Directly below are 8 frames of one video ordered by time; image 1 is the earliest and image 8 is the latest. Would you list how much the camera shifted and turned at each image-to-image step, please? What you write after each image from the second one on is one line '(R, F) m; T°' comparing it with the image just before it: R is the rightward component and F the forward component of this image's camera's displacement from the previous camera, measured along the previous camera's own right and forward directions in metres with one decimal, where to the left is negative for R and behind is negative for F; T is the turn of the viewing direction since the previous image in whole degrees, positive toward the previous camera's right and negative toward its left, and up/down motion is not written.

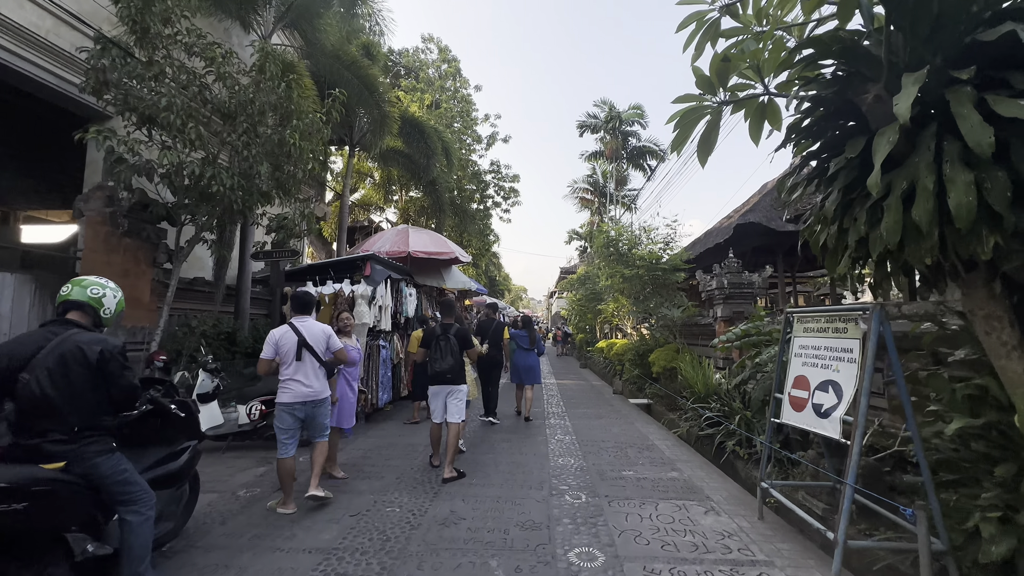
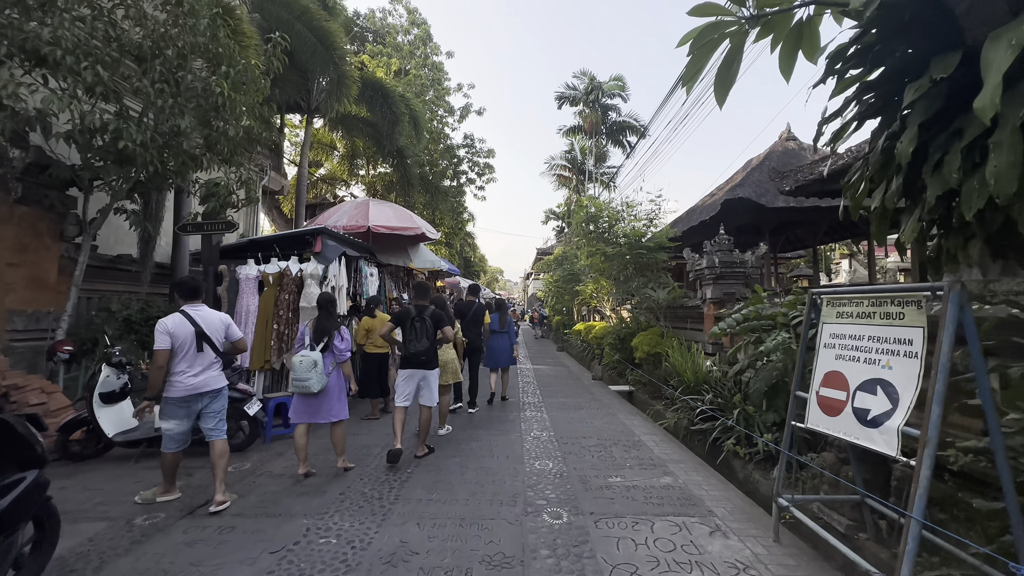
(+0.1, +0.8) m; +3°
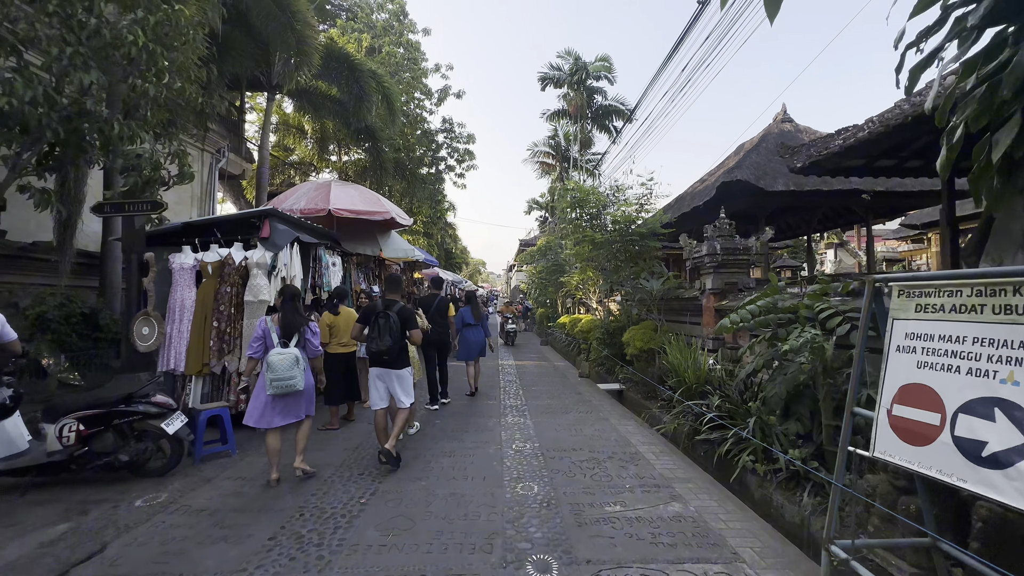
(+0.1, +0.8) m; +2°
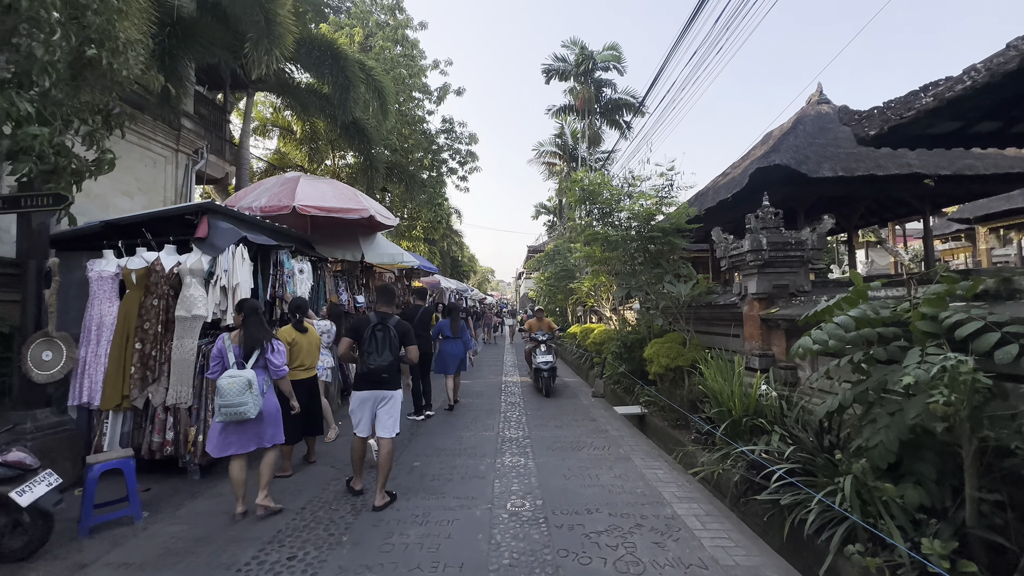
(+0.2, +1.2) m; -1°
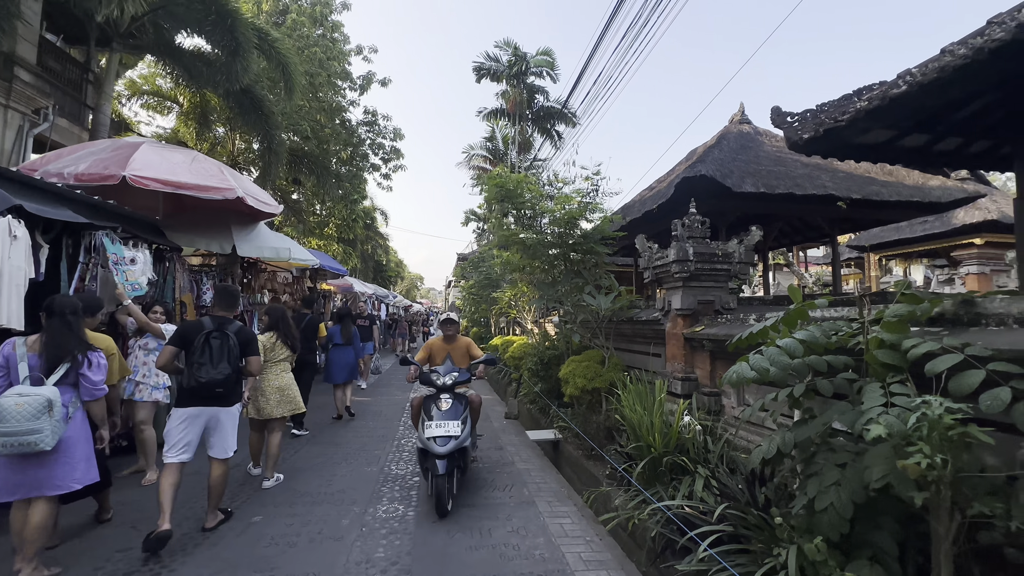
(+0.4, +0.9) m; +9°
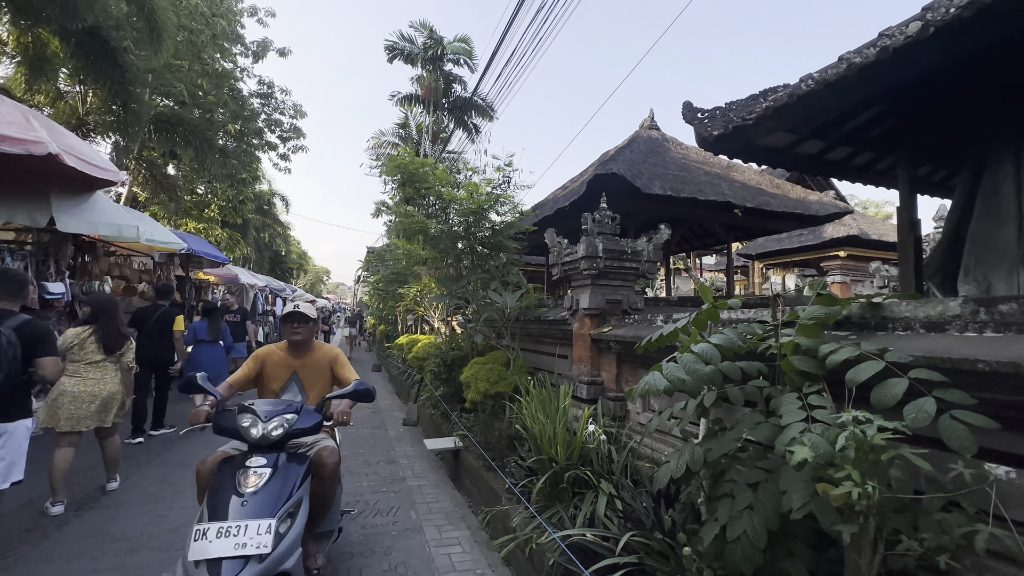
(+0.2, +0.5) m; +11°
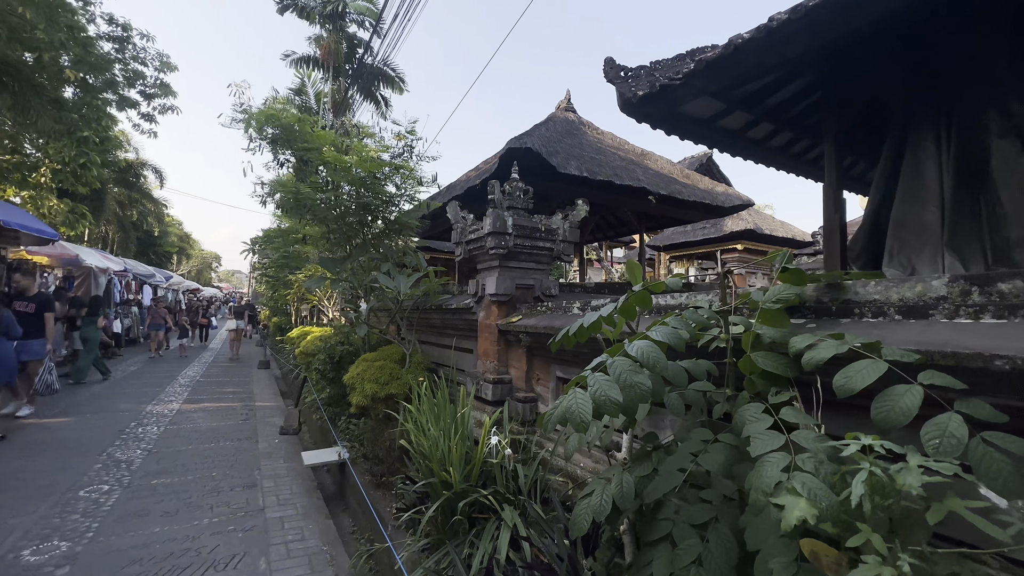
(+0.2, +0.7) m; +11°
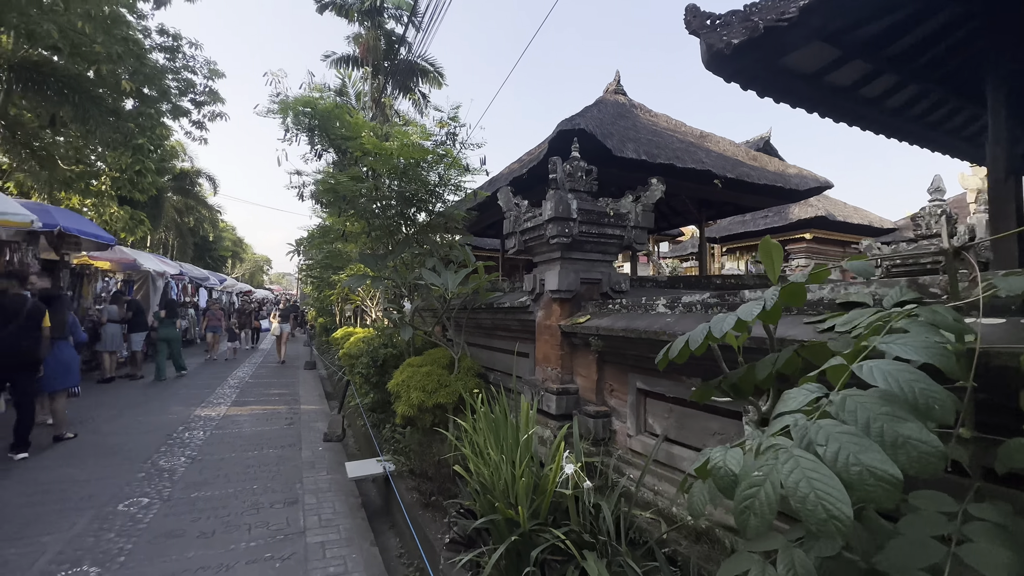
(-0.2, +0.5) m; -5°
